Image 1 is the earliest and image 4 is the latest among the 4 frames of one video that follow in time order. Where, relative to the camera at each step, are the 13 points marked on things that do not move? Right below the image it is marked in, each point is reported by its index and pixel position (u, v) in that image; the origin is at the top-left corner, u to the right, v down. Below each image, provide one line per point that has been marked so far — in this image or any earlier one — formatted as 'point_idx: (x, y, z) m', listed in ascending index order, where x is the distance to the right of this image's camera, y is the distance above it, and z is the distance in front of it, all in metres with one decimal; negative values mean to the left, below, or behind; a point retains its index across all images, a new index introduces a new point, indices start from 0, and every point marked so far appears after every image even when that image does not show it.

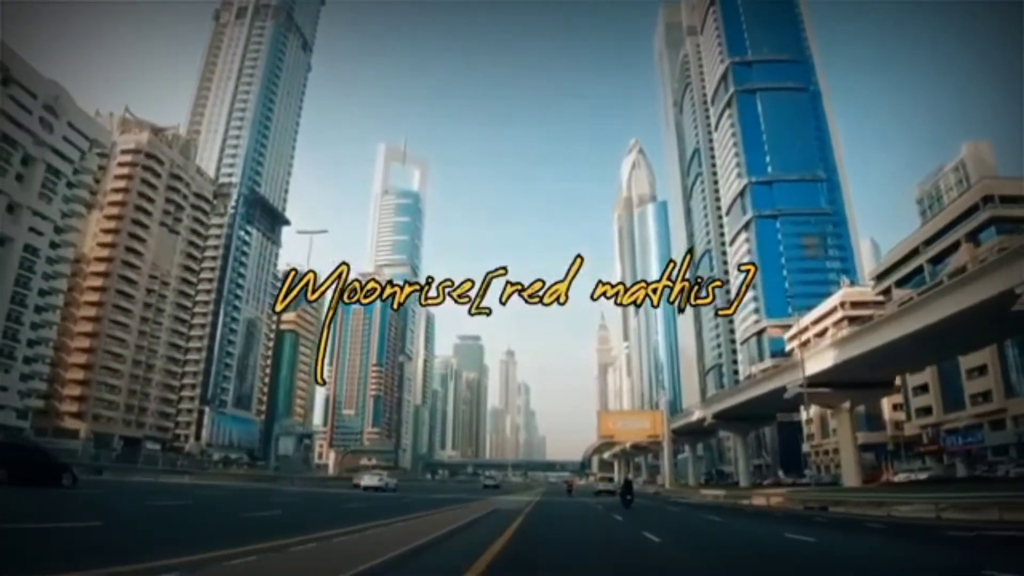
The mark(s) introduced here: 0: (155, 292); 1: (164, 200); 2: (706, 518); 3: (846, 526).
0: (-9.5, -0.1, +16.4) m
1: (-9.7, +2.5, +17.2) m
2: (+6.7, -8.0, +20.8) m
3: (+10.1, -7.5, +19.0) m
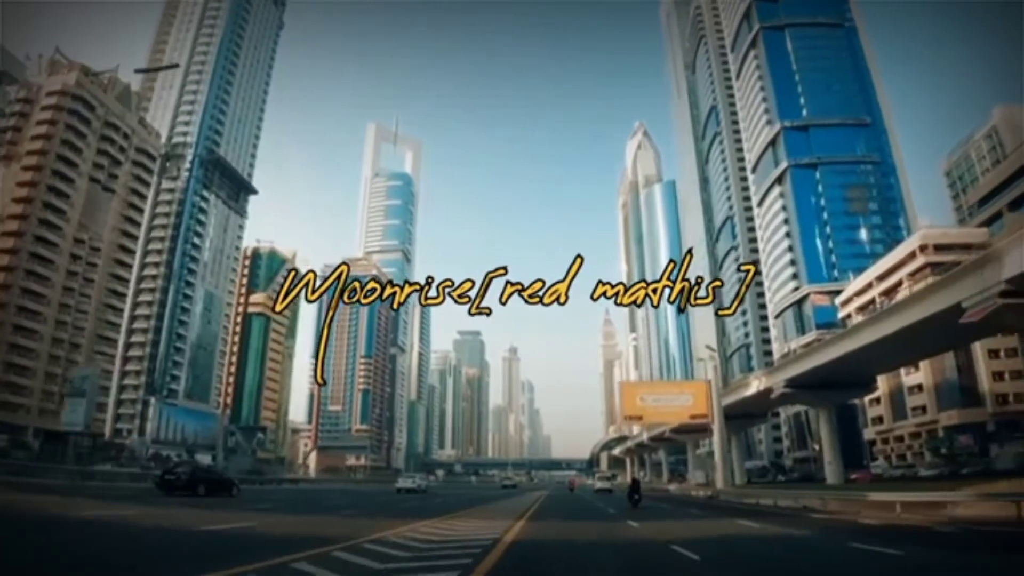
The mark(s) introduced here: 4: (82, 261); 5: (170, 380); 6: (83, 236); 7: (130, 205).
0: (-9.6, +0.6, +13.9) m
1: (-9.8, +3.2, +14.6) m
2: (+6.6, -7.0, +18.2) m
3: (+10.0, -6.5, +16.4) m
4: (-9.5, +0.6, +13.7) m
5: (-9.2, -2.4, +16.6) m
6: (-9.6, +1.2, +13.9) m
7: (-9.7, +2.1, +15.7) m
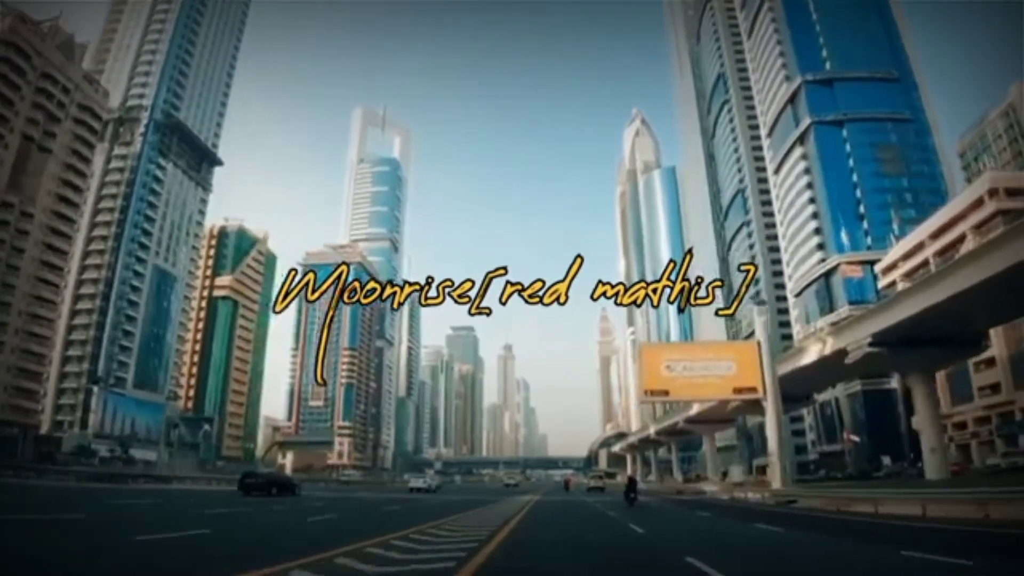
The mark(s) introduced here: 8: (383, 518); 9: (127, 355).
0: (-9.9, +1.2, +12.1) m
1: (-10.1, +3.8, +12.8) m
2: (+6.4, -6.4, +16.5) m
3: (+9.8, -5.9, +14.7) m
4: (-9.7, +1.2, +11.9) m
5: (-9.5, -1.9, +14.8) m
6: (-9.8, +1.8, +12.1) m
7: (-10.0, +2.7, +13.9) m
8: (-4.2, -7.1, +19.0) m
9: (-9.6, -1.7, +15.4) m
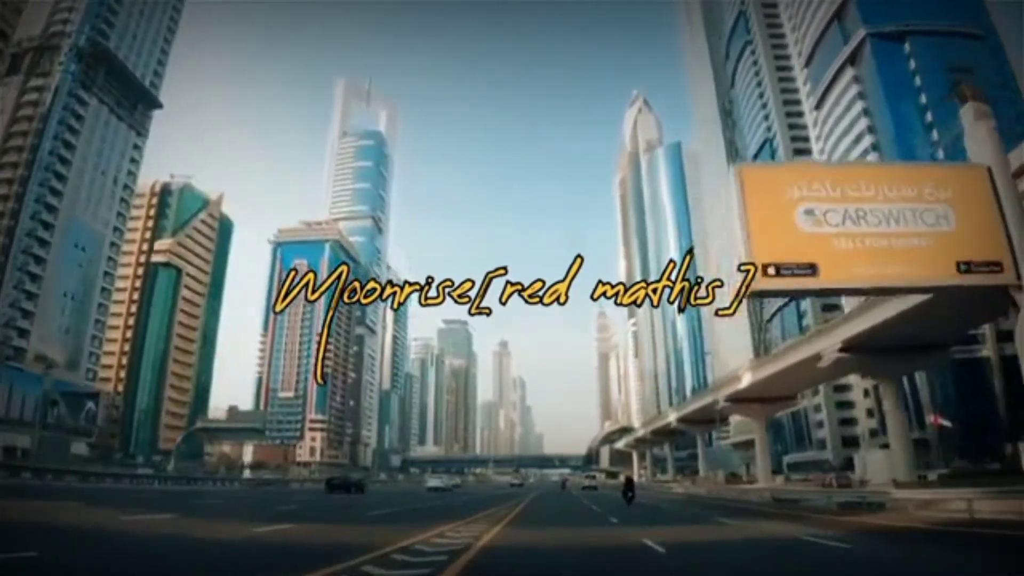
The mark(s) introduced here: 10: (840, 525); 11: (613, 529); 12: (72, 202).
0: (-10.1, +2.1, +9.5) m
1: (-10.3, +4.7, +10.2) m
2: (+6.1, -5.6, +13.9) m
3: (+9.5, -5.0, +12.1) m
4: (-10.0, +2.1, +9.3) m
5: (-9.8, -1.0, +12.1) m
6: (-10.1, +2.7, +9.4) m
7: (-10.2, +3.6, +11.2) m
8: (-4.5, -6.2, +16.4) m
9: (-9.9, -0.8, +12.7) m
10: (+10.0, -7.0, +18.4) m
11: (+2.8, -6.2, +16.3) m
12: (-9.9, +1.7, +13.9) m
